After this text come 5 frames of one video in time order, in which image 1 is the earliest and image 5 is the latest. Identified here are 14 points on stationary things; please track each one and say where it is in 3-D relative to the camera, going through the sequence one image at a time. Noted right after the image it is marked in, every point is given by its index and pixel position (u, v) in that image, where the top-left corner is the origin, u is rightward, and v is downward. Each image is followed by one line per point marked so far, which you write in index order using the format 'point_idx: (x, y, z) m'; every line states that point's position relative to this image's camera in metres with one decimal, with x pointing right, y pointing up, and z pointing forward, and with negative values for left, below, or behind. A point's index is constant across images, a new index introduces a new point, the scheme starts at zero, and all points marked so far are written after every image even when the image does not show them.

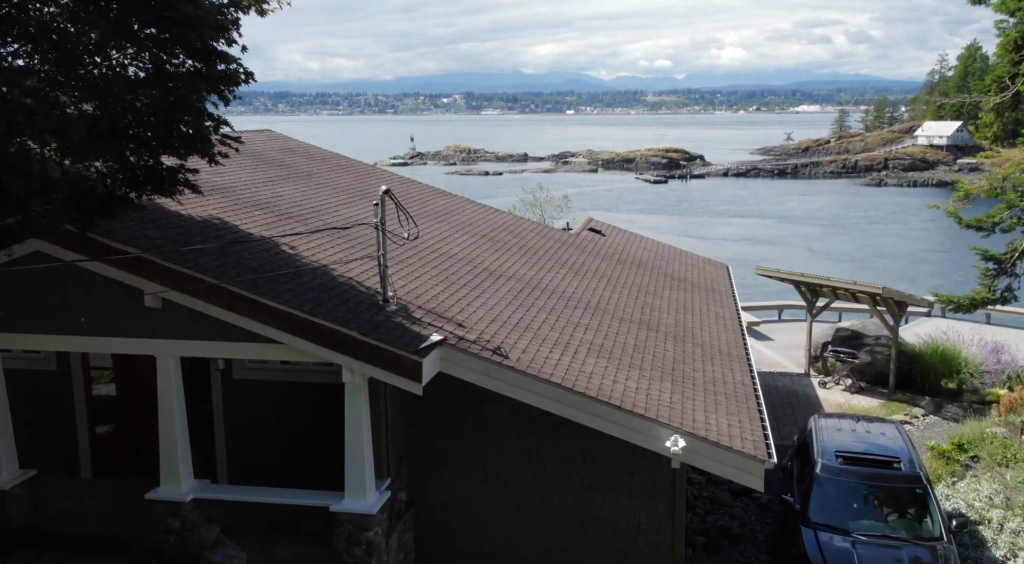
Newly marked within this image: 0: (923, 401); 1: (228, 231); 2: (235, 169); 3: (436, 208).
0: (+7.7, -2.2, +15.8) m
1: (-3.3, +0.6, +9.7) m
2: (-4.2, +1.7, +12.7) m
3: (-1.3, +1.3, +14.7) m
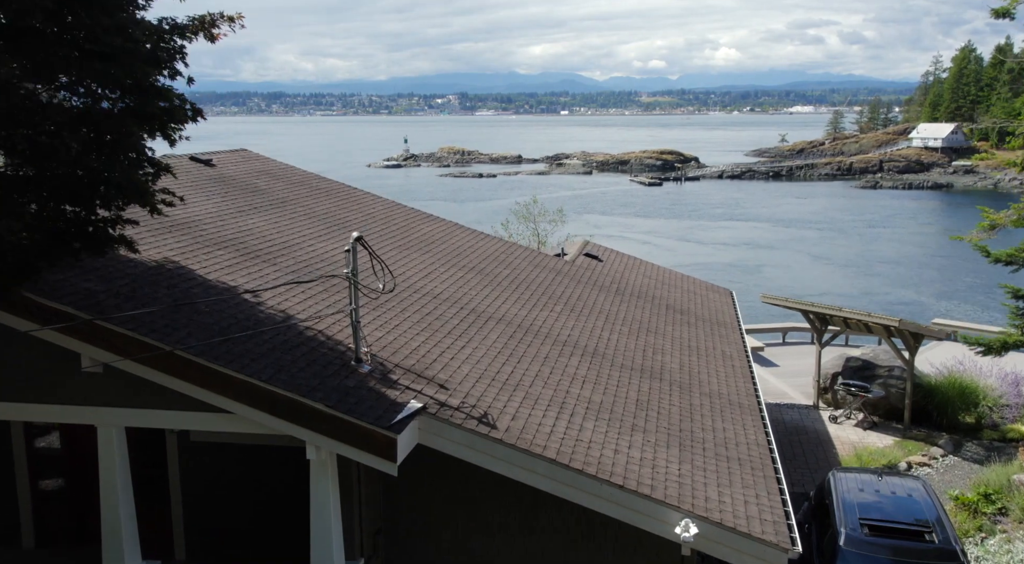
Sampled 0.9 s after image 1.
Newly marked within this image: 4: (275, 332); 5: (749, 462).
0: (+7.5, -2.8, +14.8) m
1: (-3.4, 0.0, +8.7) m
2: (-4.3, +1.1, +11.7) m
3: (-1.5, +0.8, +13.7) m
4: (-2.2, -0.5, +8.1) m
5: (+2.4, -1.8, +8.6) m
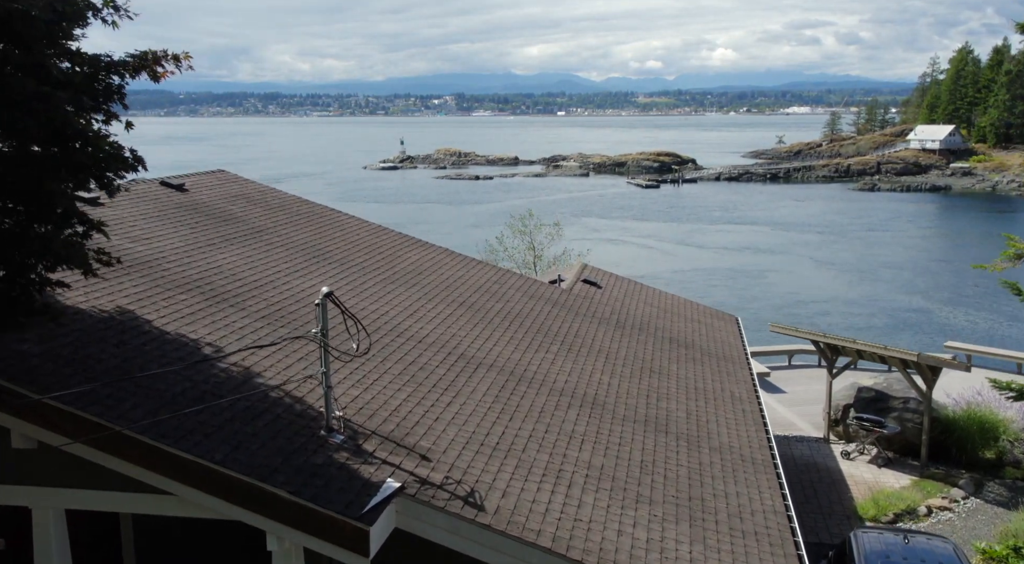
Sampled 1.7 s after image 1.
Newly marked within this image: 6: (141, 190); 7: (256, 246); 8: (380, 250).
0: (+7.4, -3.2, +14.0) m
1: (-3.5, -0.5, +7.8) m
2: (-4.4, +0.6, +10.8) m
3: (-1.6, +0.3, +12.8) m
4: (-2.3, -1.0, +7.2) m
5: (+2.3, -2.3, +7.8) m
6: (-5.3, +1.3, +12.1) m
7: (-3.5, +0.5, +11.4) m
8: (-2.0, +0.5, +13.2) m
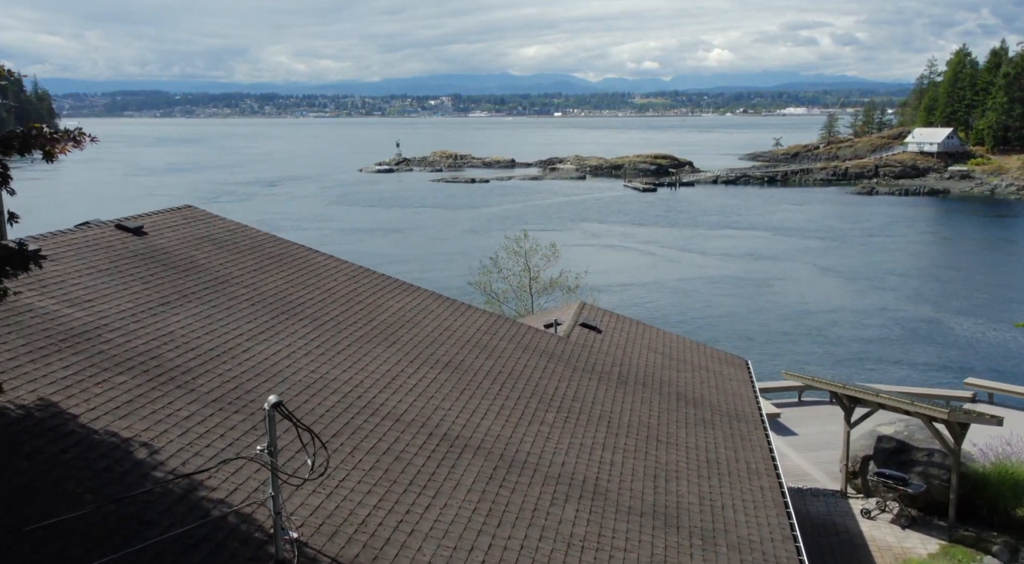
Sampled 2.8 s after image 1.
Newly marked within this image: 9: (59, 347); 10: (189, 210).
0: (+7.3, -4.0, +12.8) m
1: (-3.6, -1.2, +6.6) m
2: (-4.5, -0.1, +9.6) m
3: (-1.7, -0.5, +11.7) m
4: (-2.4, -1.7, +6.0) m
5: (+2.2, -3.1, +6.6) m
6: (-5.4, +0.6, +10.9) m
7: (-3.6, -0.2, +10.3) m
8: (-2.2, -0.2, +12.0) m
9: (-4.2, -0.6, +7.9) m
10: (-5.0, +1.1, +13.2) m
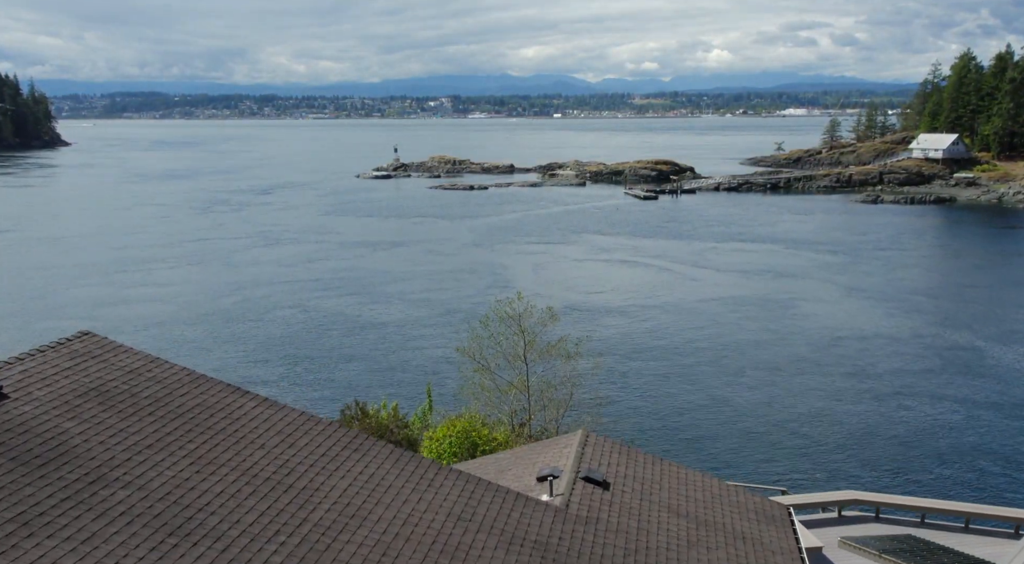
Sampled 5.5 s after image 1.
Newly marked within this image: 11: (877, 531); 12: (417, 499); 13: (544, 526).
0: (+7.1, -5.8, +9.9) m
1: (-3.8, -3.1, +3.7) m
2: (-4.7, -2.0, +6.6) m
3: (-1.9, -2.3, +8.7) m
4: (-2.6, -3.6, +3.0) m
5: (+2.0, -4.9, +3.7) m
6: (-5.6, -1.3, +8.0) m
7: (-3.8, -2.1, +7.3) m
8: (-2.4, -2.1, +9.1) m
9: (-4.4, -2.5, +5.0) m
10: (-5.2, -0.7, +10.3) m
11: (+6.5, -4.8, +15.9) m
12: (-1.0, -2.4, +9.4) m
13: (+0.4, -2.8, +9.7) m
